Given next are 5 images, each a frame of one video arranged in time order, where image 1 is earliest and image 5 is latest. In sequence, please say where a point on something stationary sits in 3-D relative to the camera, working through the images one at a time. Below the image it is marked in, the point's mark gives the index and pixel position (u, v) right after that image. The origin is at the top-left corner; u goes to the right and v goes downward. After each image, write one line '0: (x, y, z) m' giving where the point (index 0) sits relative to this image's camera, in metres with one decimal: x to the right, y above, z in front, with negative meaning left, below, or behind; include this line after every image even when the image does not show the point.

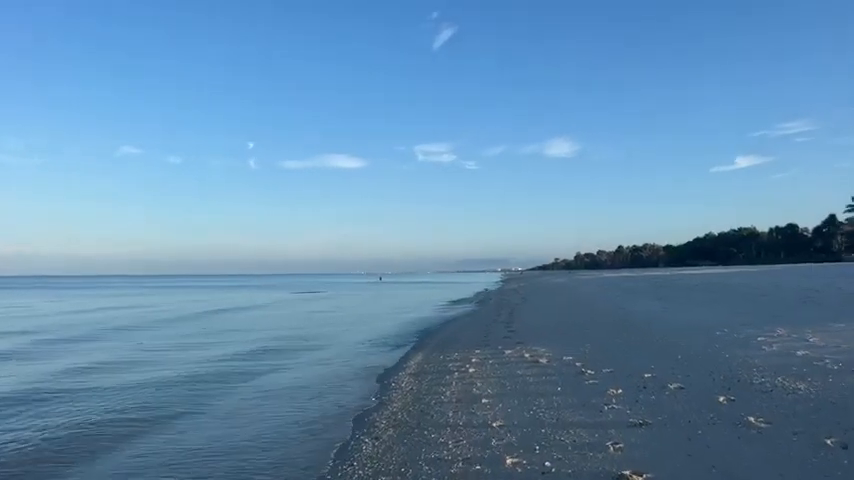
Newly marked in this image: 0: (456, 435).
0: (+0.3, -2.3, +7.2) m
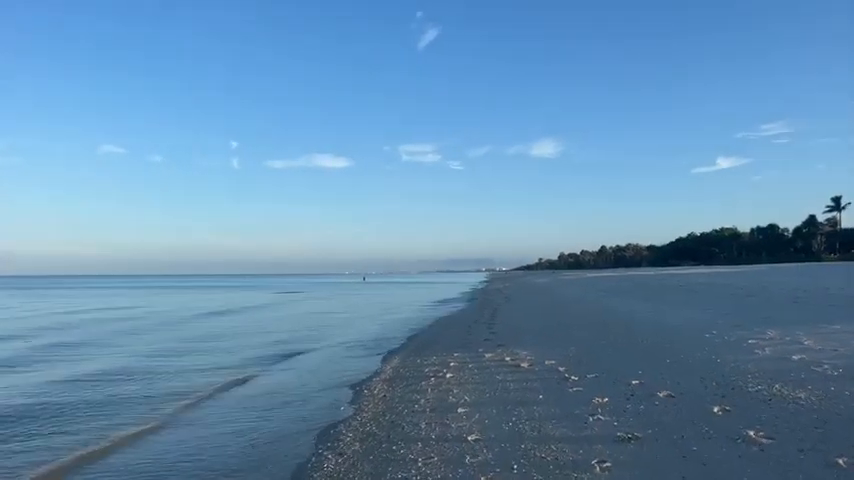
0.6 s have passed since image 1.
0: (0.0, -2.2, +6.8) m
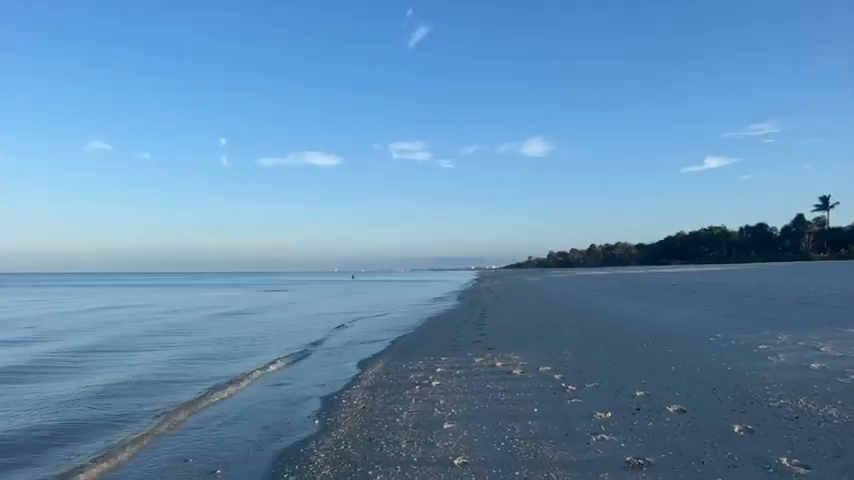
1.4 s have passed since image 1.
0: (-0.2, -2.2, +6.3) m
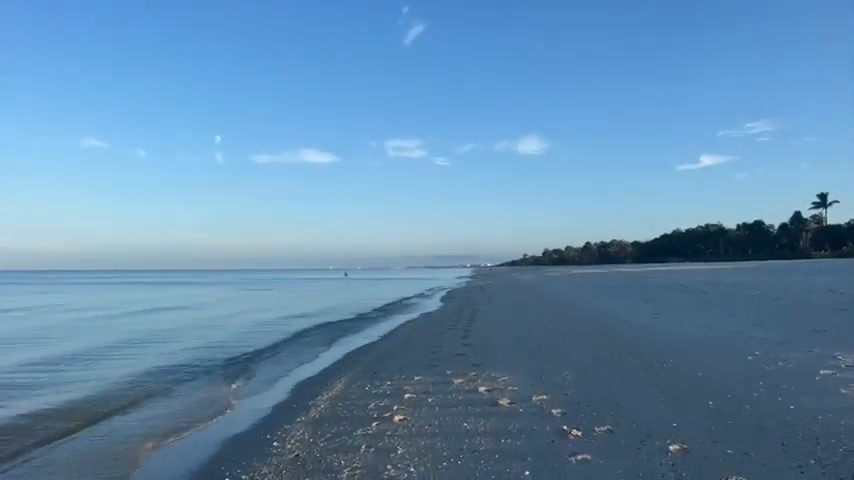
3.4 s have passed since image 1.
0: (-0.5, -2.1, +4.8) m
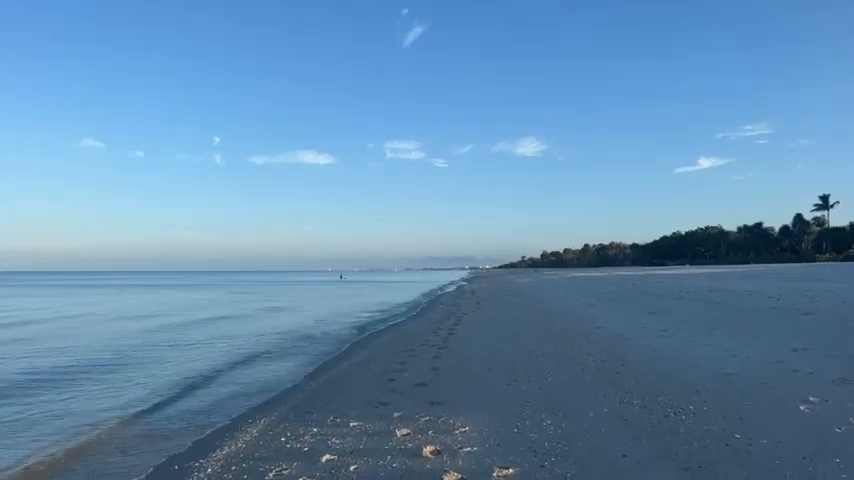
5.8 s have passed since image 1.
0: (-0.9, -2.1, +3.2) m
